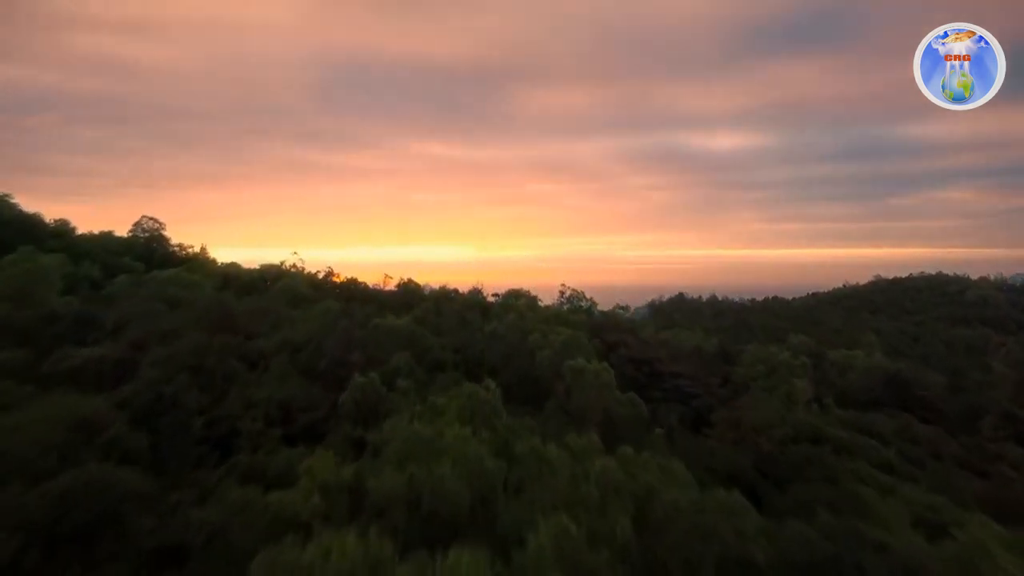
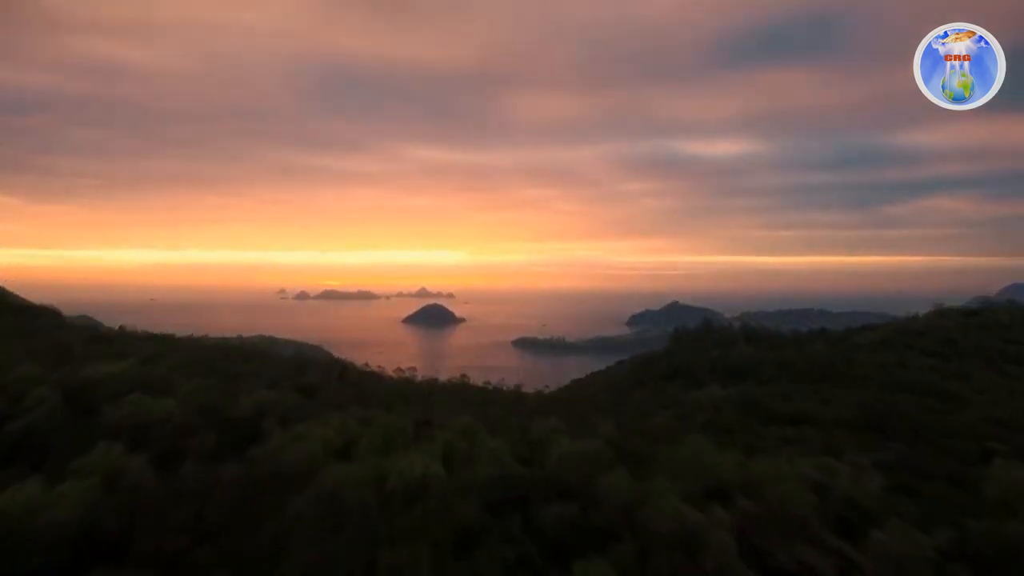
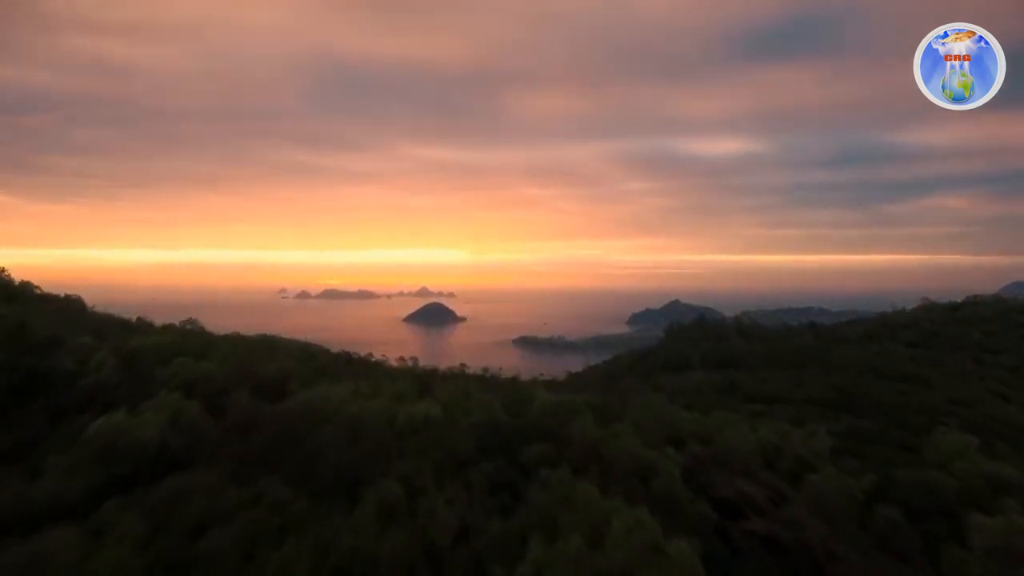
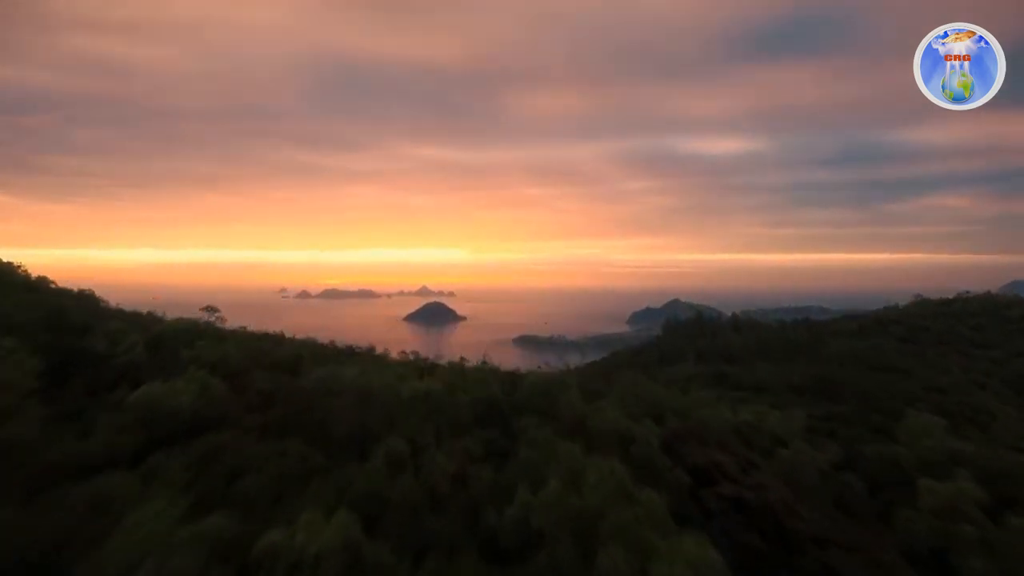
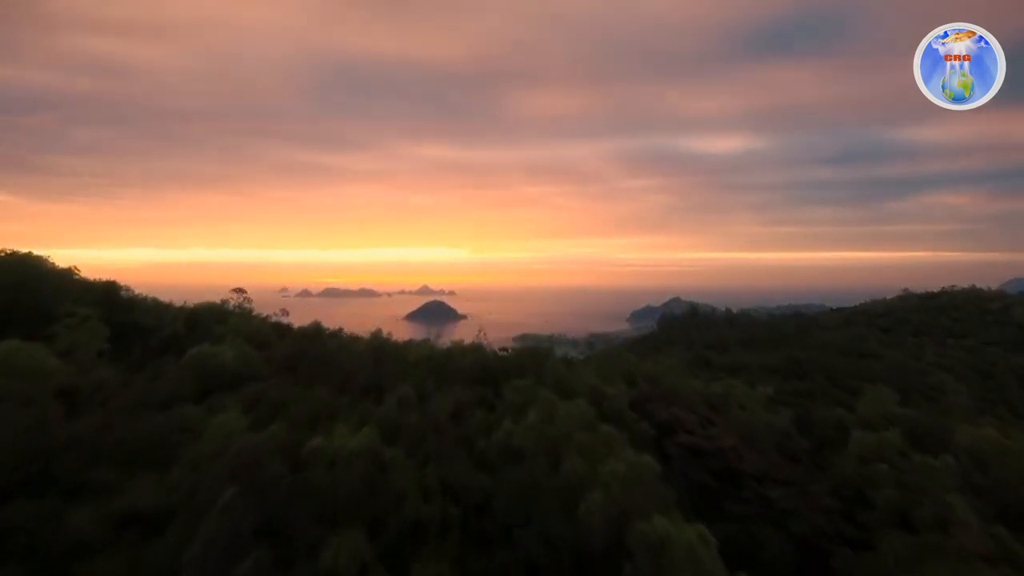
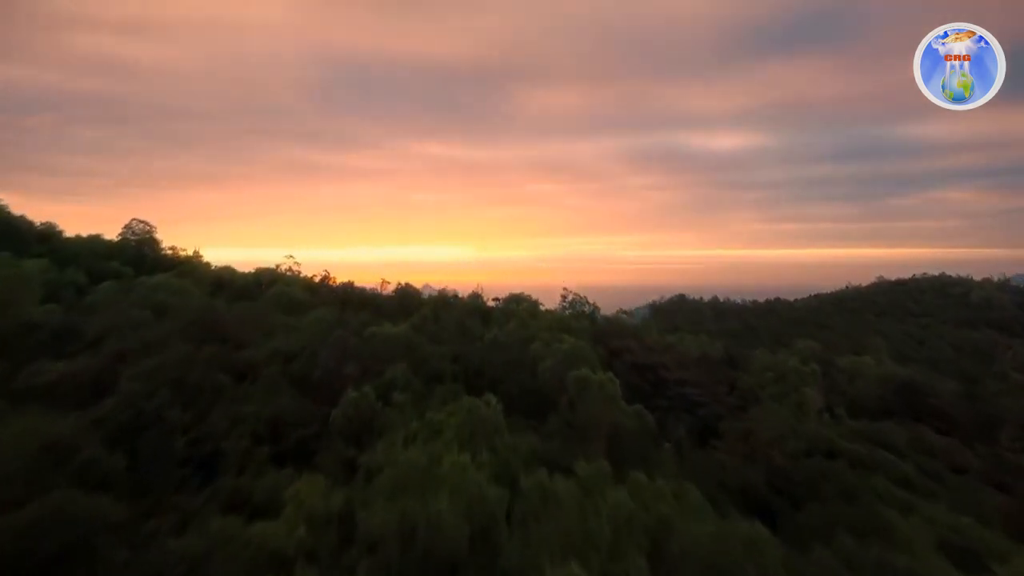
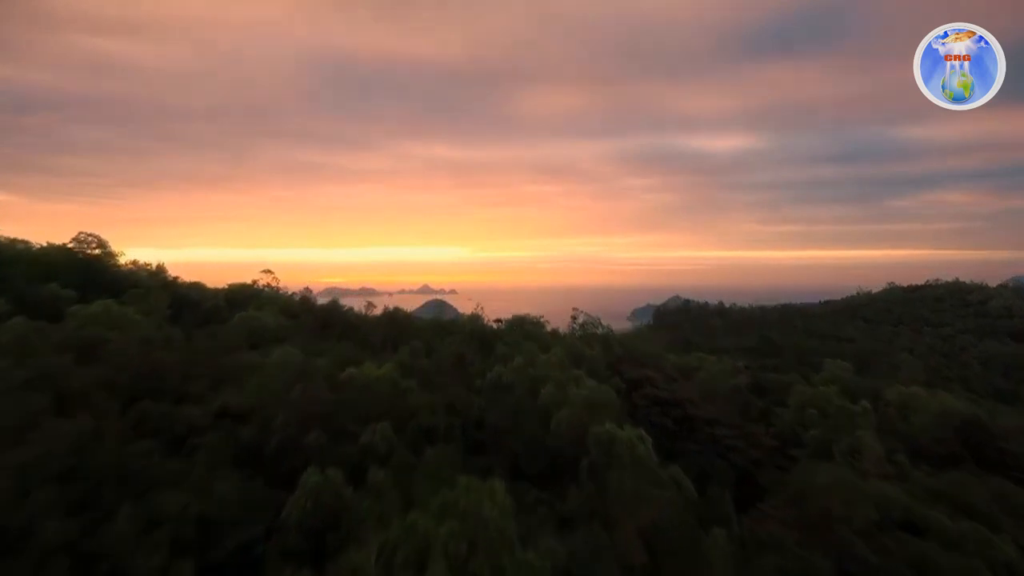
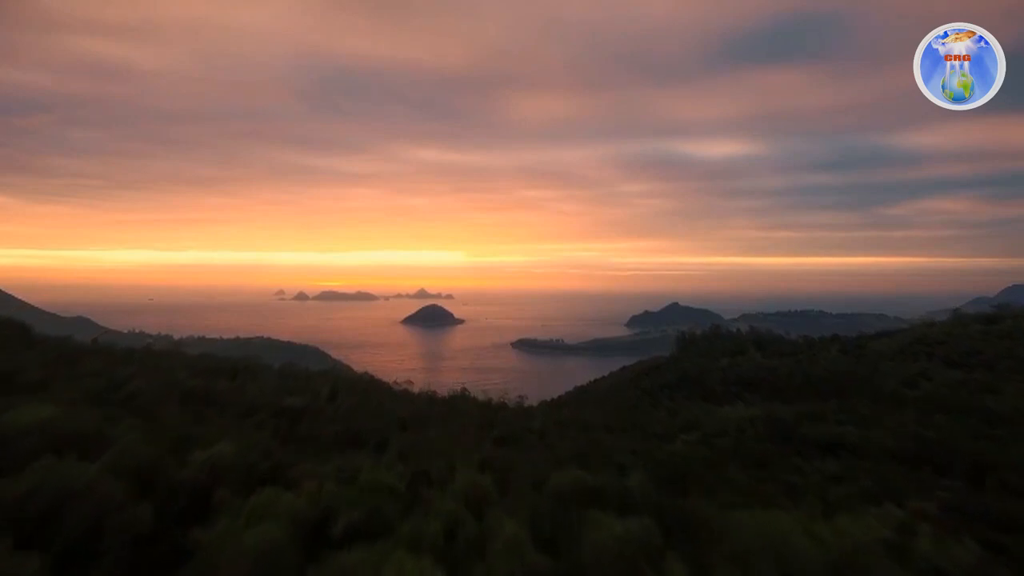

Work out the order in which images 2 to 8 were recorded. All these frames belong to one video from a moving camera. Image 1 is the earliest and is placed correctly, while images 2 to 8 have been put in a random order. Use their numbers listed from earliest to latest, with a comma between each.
6, 7, 5, 4, 3, 2, 8
